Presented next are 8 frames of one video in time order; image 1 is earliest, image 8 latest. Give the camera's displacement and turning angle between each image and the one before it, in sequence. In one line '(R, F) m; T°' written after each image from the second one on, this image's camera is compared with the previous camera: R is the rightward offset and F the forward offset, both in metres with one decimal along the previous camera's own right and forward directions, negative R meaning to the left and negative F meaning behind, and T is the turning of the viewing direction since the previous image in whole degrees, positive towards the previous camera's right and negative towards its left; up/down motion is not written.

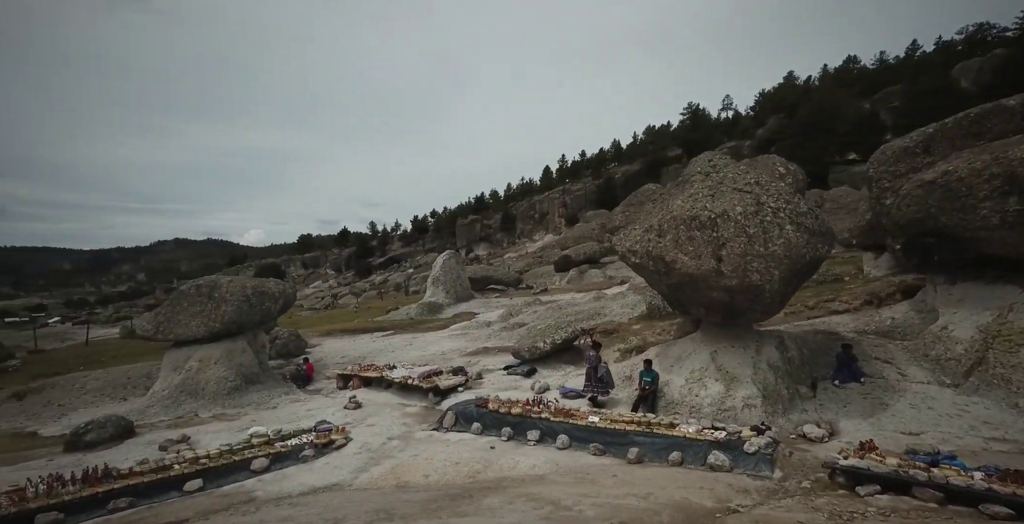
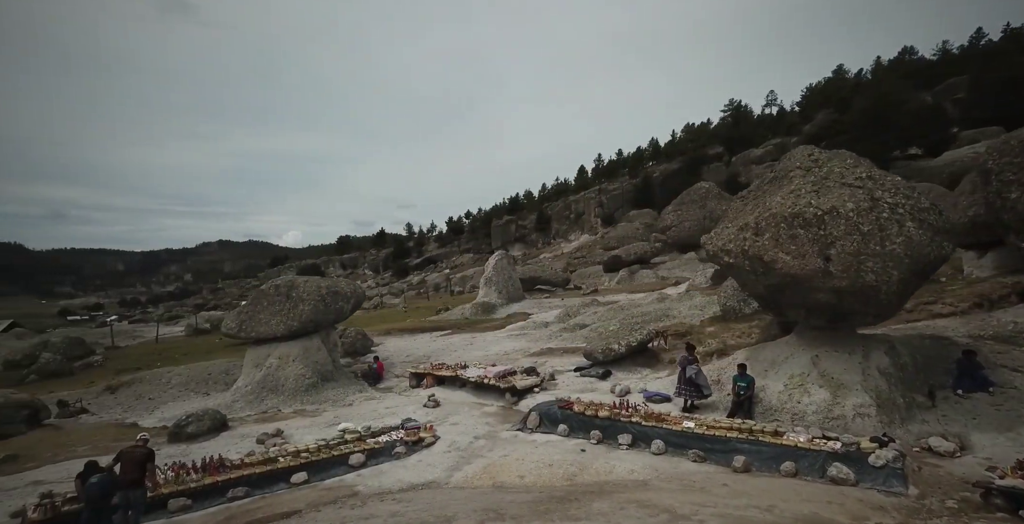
(-1.5, -0.1) m; -4°
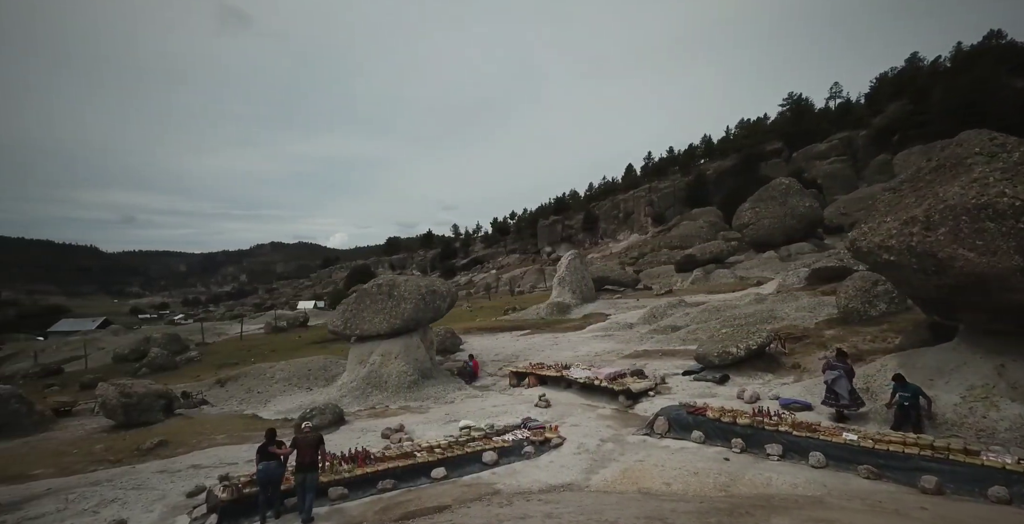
(-2.4, +0.2) m; -5°
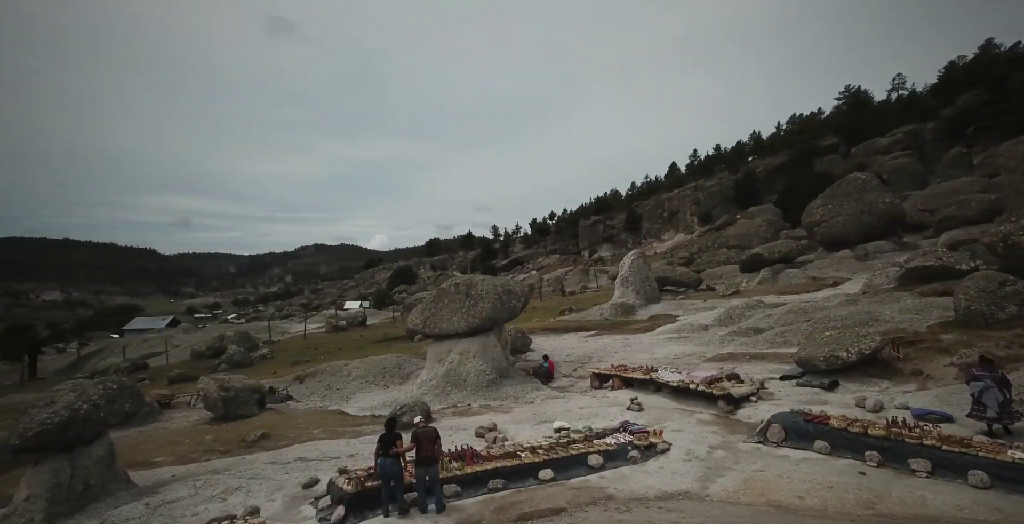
(-1.8, +0.3) m; -4°
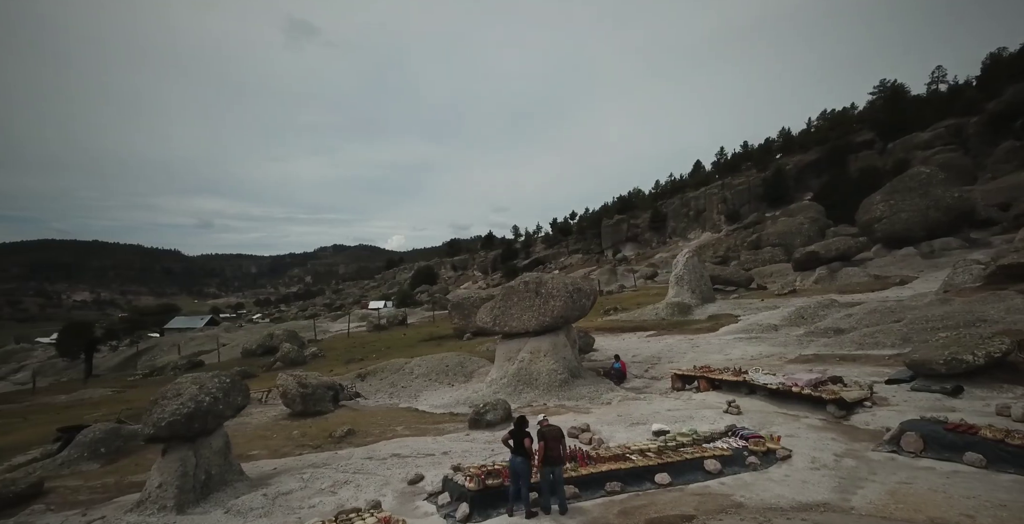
(-2.4, +0.6) m; -2°
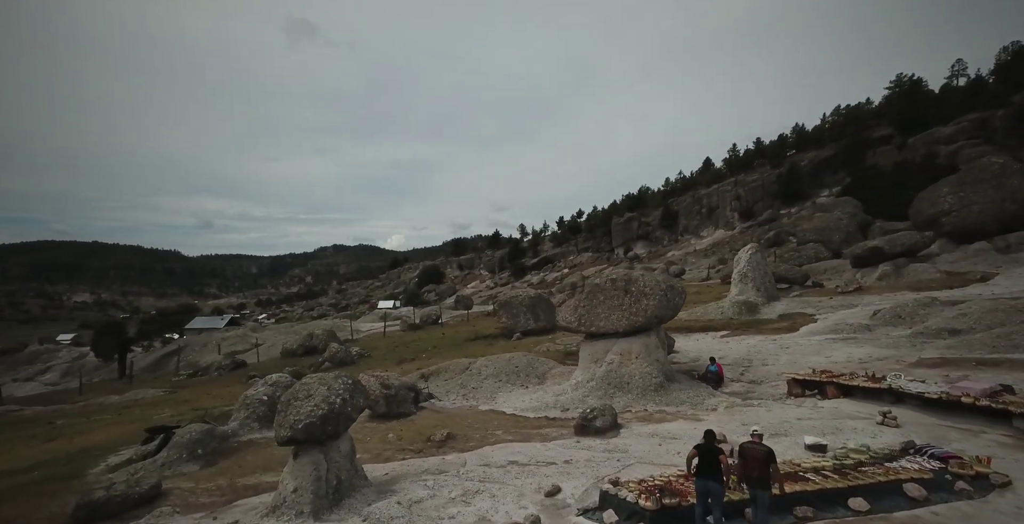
(-3.7, +1.7) m; 0°
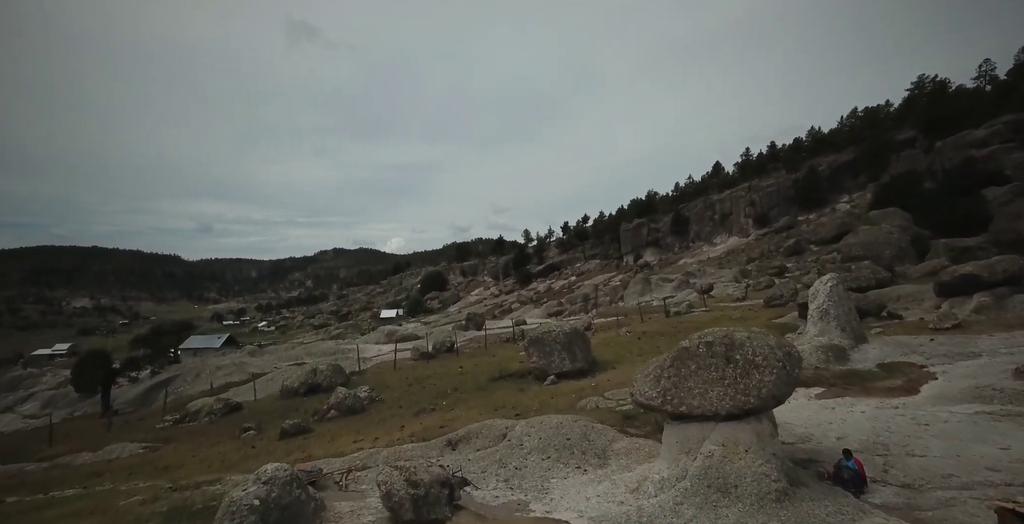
(-2.1, +5.5) m; 0°
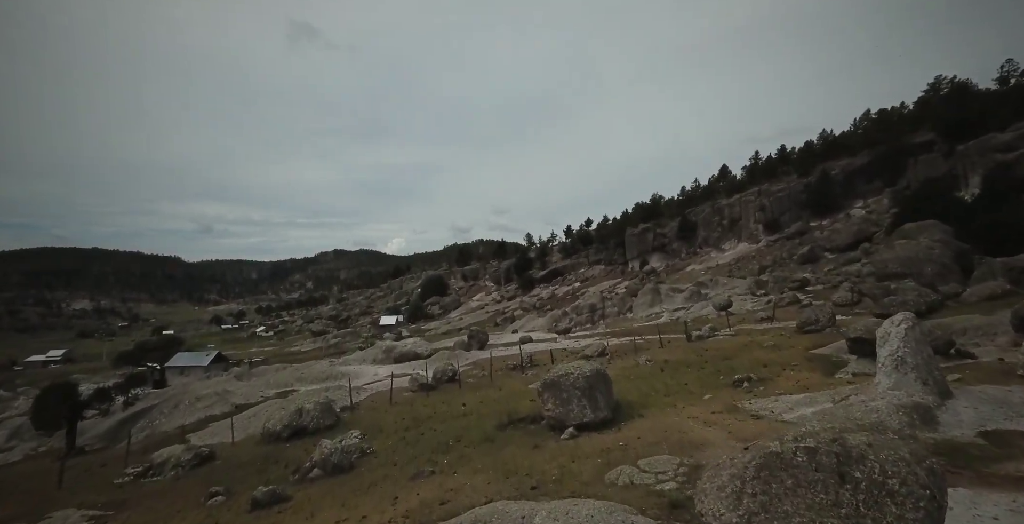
(-0.7, +4.8) m; 0°
